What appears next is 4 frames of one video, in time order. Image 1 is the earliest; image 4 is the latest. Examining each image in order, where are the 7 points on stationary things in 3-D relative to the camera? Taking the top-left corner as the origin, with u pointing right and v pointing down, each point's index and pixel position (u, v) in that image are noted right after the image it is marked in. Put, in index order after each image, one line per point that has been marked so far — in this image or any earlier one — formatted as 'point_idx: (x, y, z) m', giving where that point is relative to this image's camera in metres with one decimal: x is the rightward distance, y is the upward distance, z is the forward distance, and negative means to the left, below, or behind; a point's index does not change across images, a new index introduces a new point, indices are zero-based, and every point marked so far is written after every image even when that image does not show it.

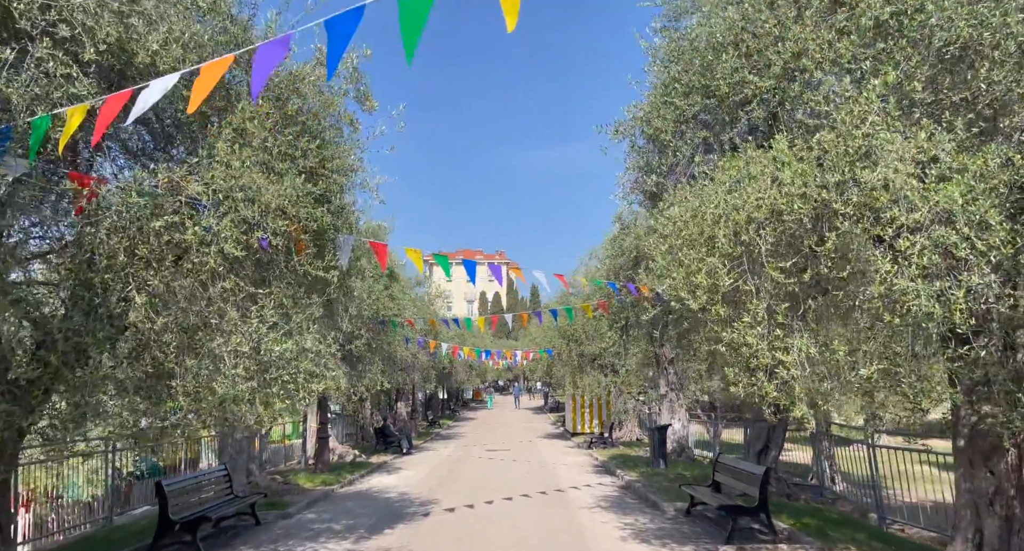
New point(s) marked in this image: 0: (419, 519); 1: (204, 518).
0: (-1.5, -4.0, +10.6) m
1: (-4.2, -3.3, +8.6) m
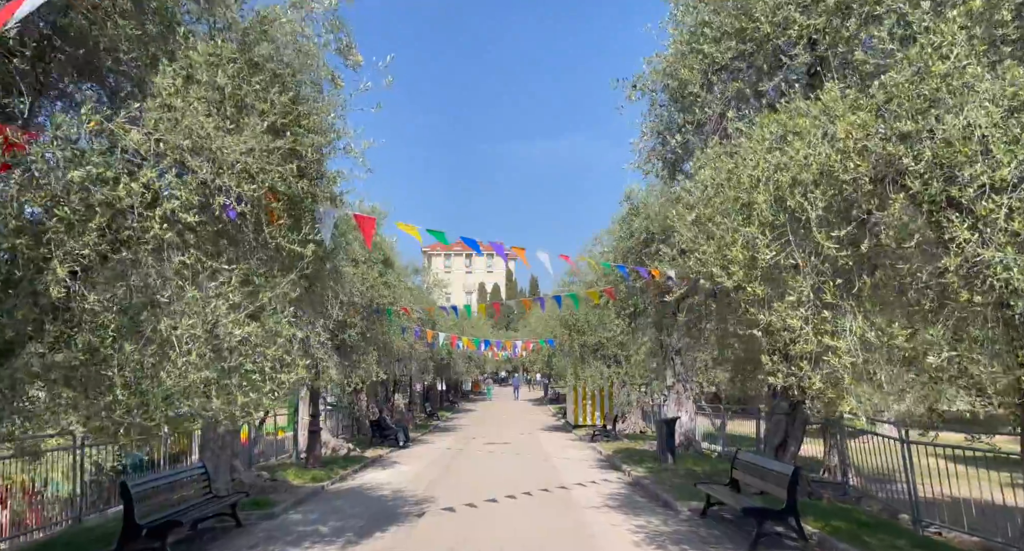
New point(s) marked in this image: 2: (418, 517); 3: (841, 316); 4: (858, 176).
0: (-1.5, -3.8, +9.8) m
1: (-4.2, -3.0, +7.9) m
2: (-1.5, -3.8, +10.0) m
3: (+2.5, -0.3, +4.8) m
4: (+2.4, +0.7, +4.4) m
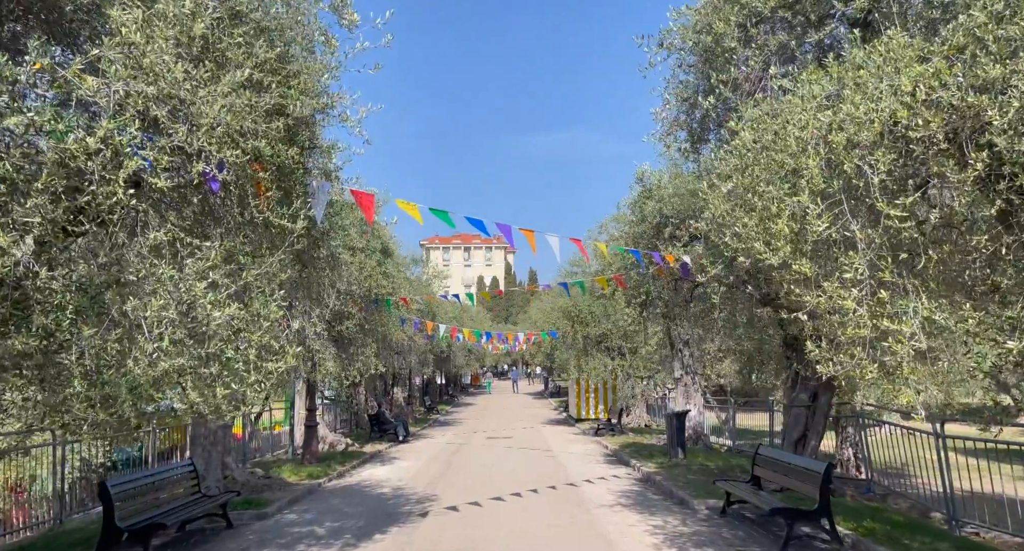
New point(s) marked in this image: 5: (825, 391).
0: (-1.4, -3.6, +9.3) m
1: (-4.0, -2.9, +7.3) m
2: (-1.4, -3.6, +9.5) m
3: (+2.6, -0.1, +4.3) m
4: (+2.5, +0.9, +3.8) m
5: (+5.2, -1.9, +10.6) m
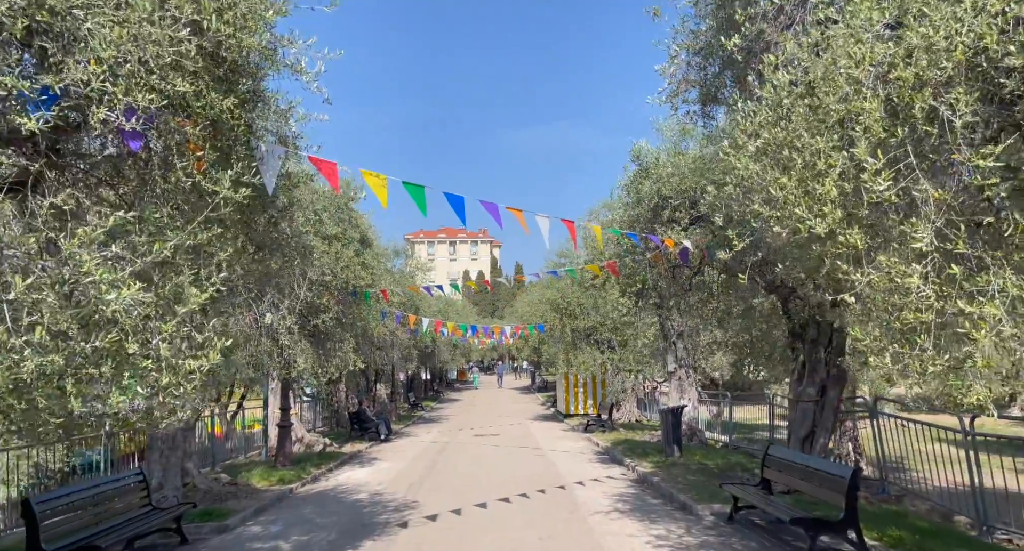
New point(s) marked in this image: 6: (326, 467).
0: (-1.6, -3.4, +8.4) m
1: (-4.2, -2.7, +6.4) m
2: (-1.5, -3.4, +8.7) m
3: (+2.5, 0.0, +3.5) m
4: (+2.4, +1.0, +3.0) m
5: (+5.0, -1.7, +9.9) m
6: (-4.1, -4.2, +13.9) m
